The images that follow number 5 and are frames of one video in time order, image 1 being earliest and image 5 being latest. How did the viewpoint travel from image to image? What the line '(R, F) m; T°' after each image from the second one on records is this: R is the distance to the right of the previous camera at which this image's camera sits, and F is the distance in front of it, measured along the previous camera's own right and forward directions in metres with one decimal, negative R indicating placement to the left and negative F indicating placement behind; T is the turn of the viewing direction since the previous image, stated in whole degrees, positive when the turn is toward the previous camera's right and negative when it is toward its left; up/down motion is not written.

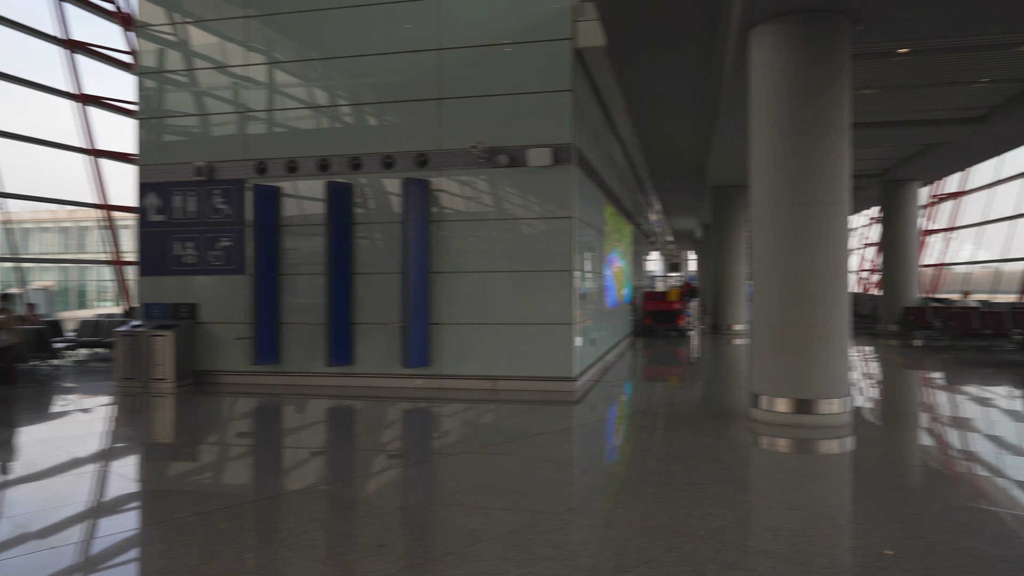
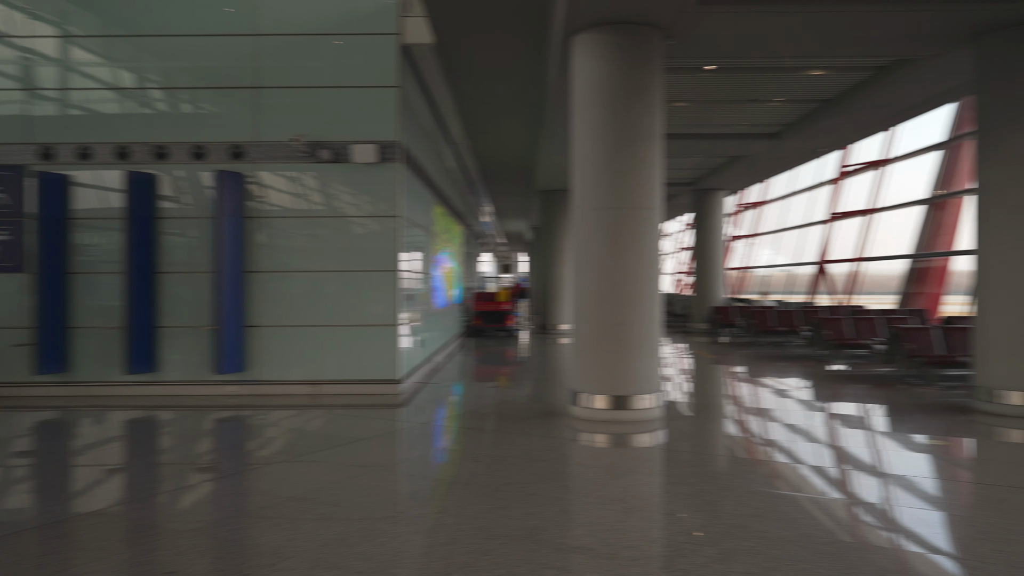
(+0.1, +0.1) m; +12°
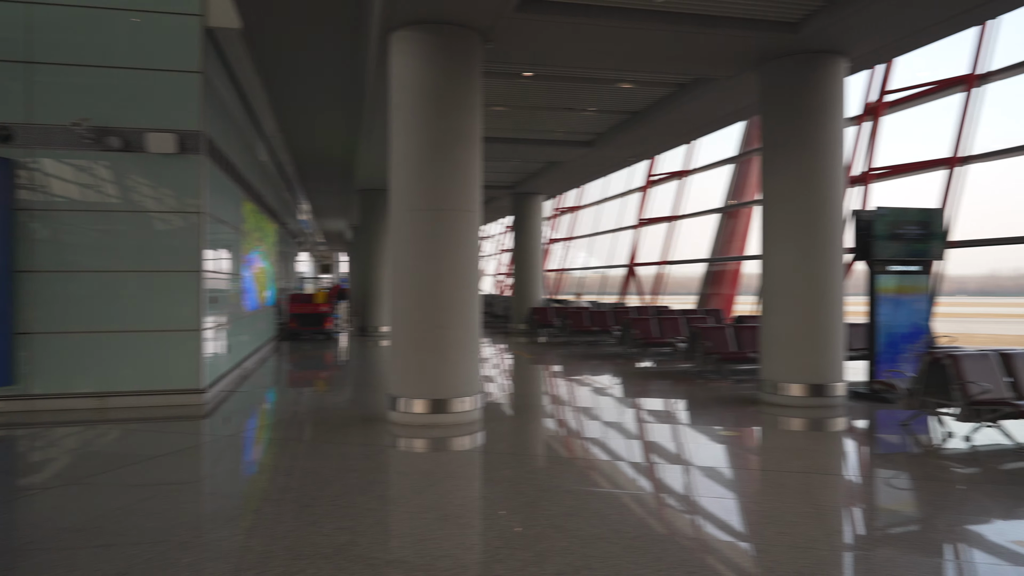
(+0.1, +0.1) m; +13°
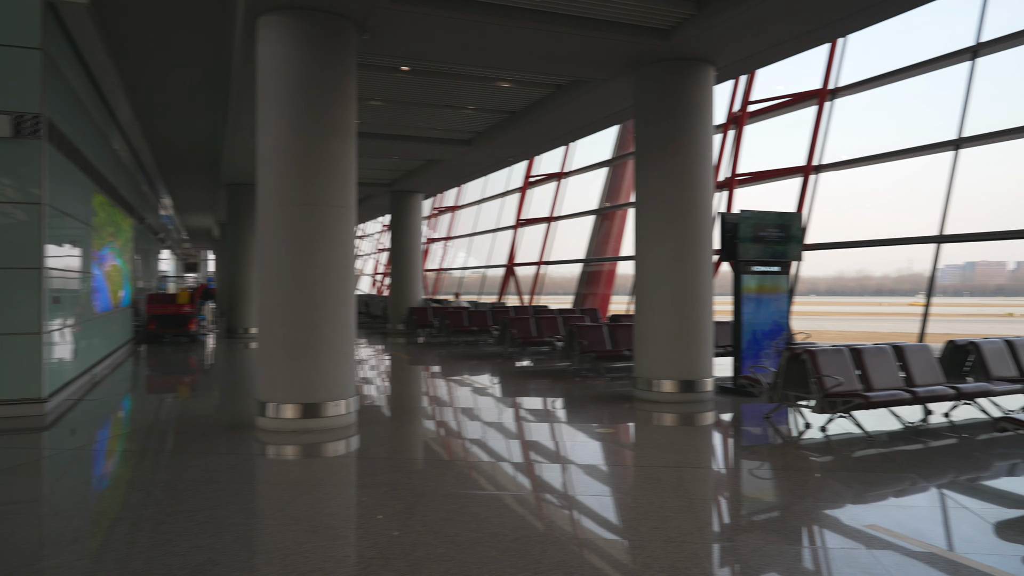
(0.0, +0.1) m; +9°
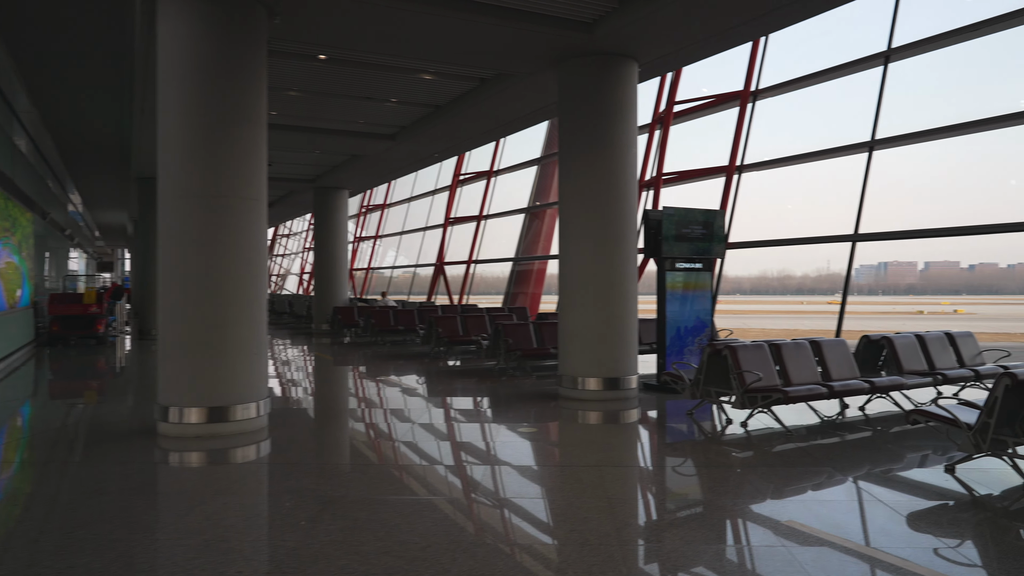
(+0.1, +0.2) m; +5°
